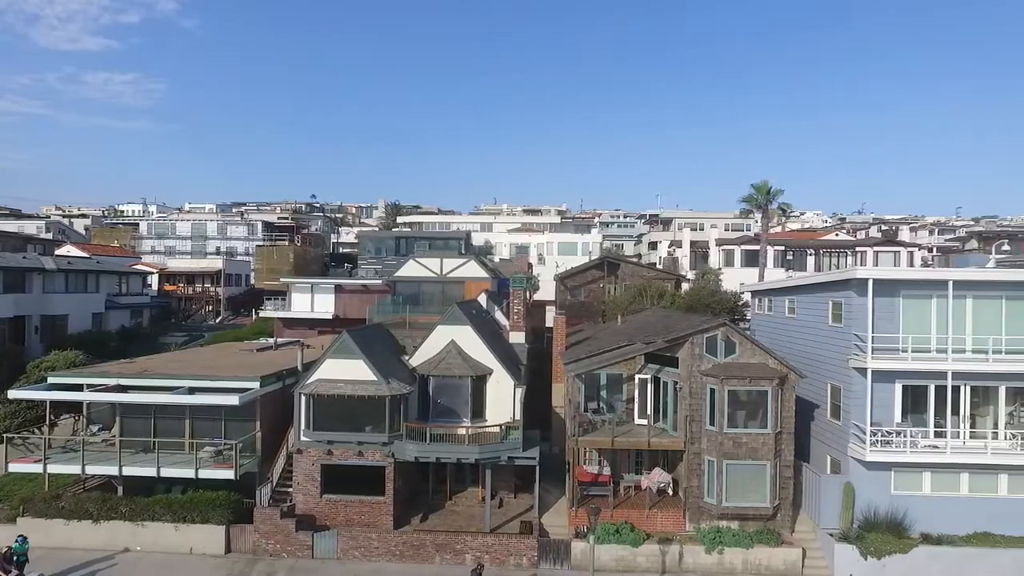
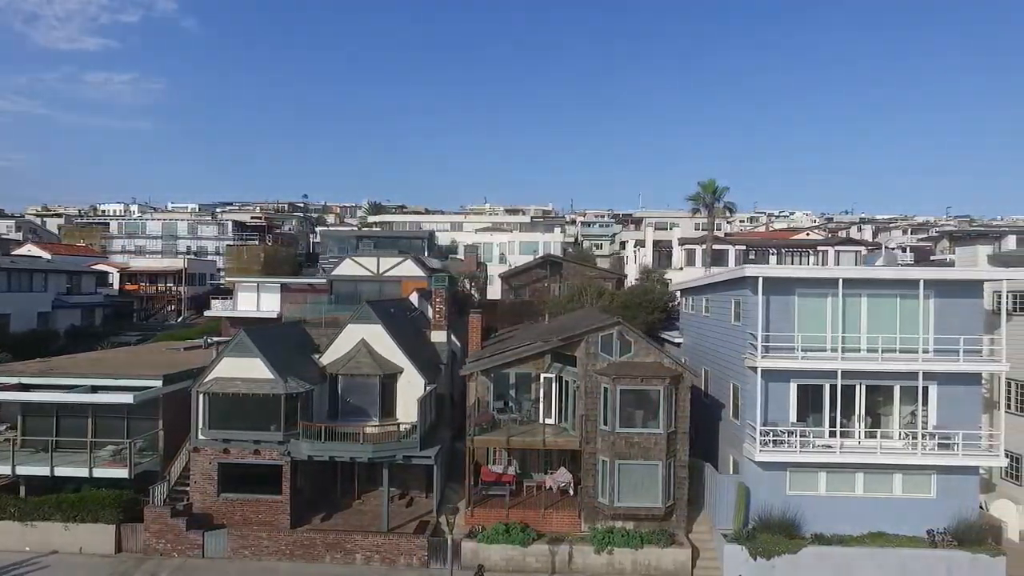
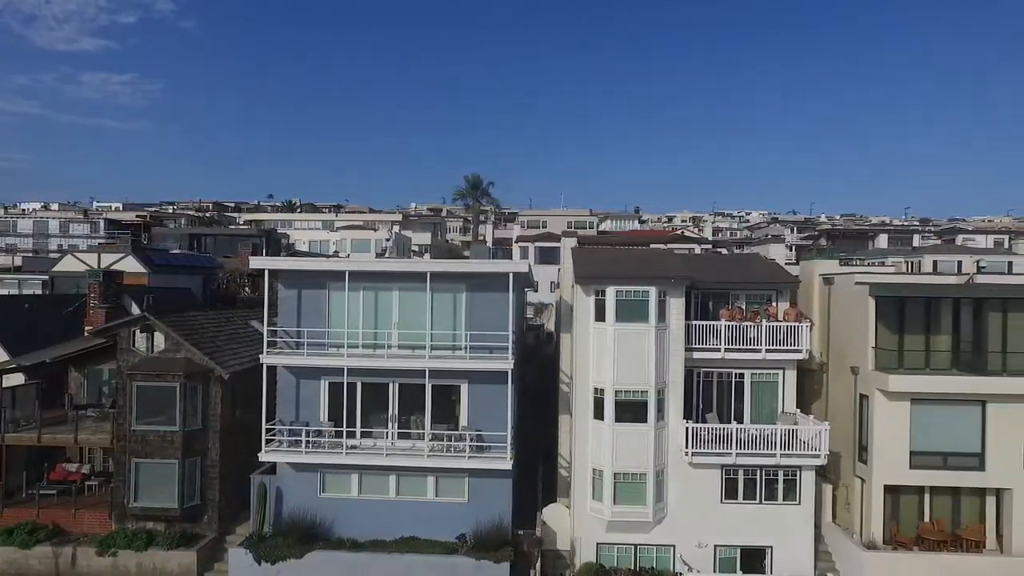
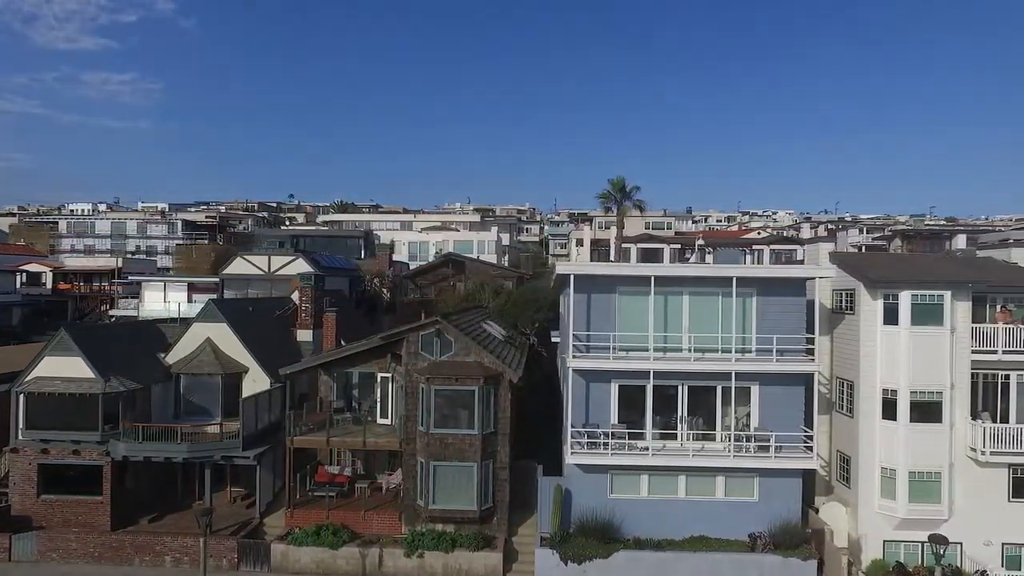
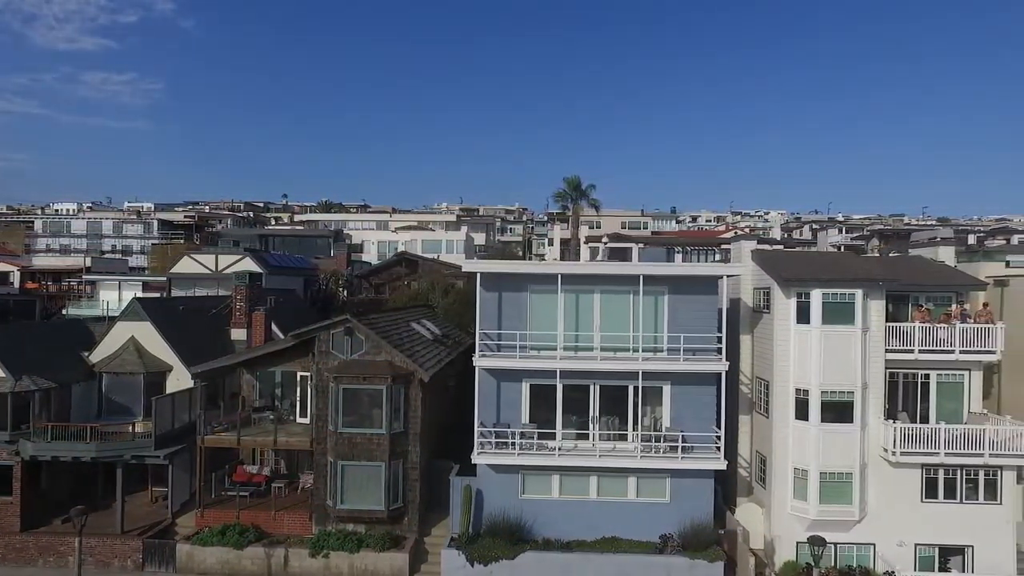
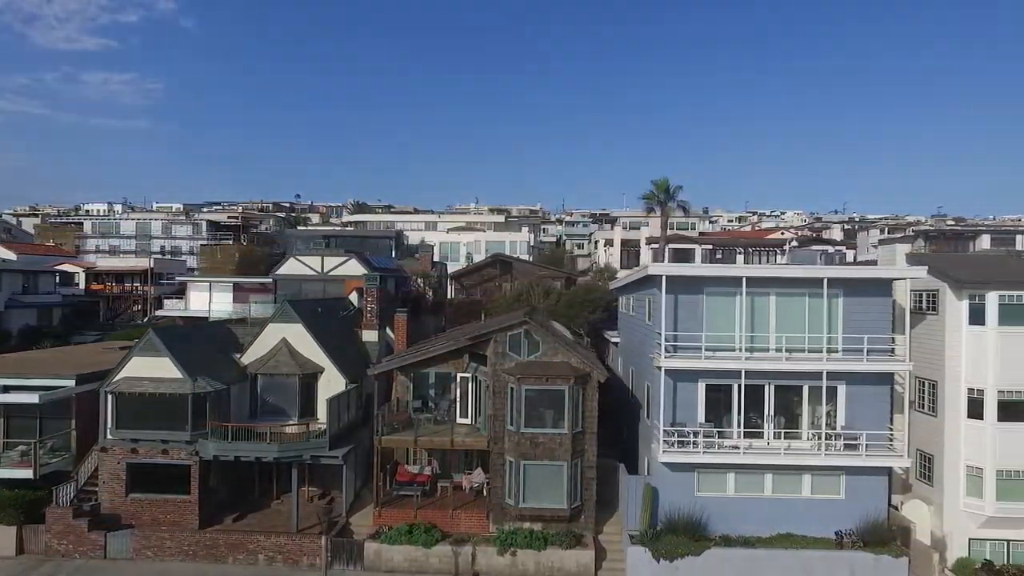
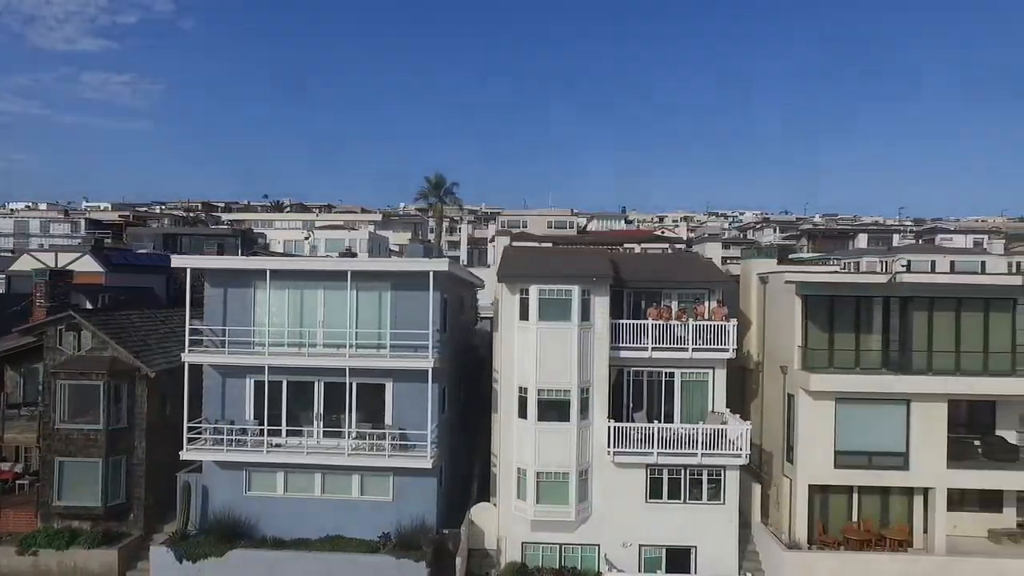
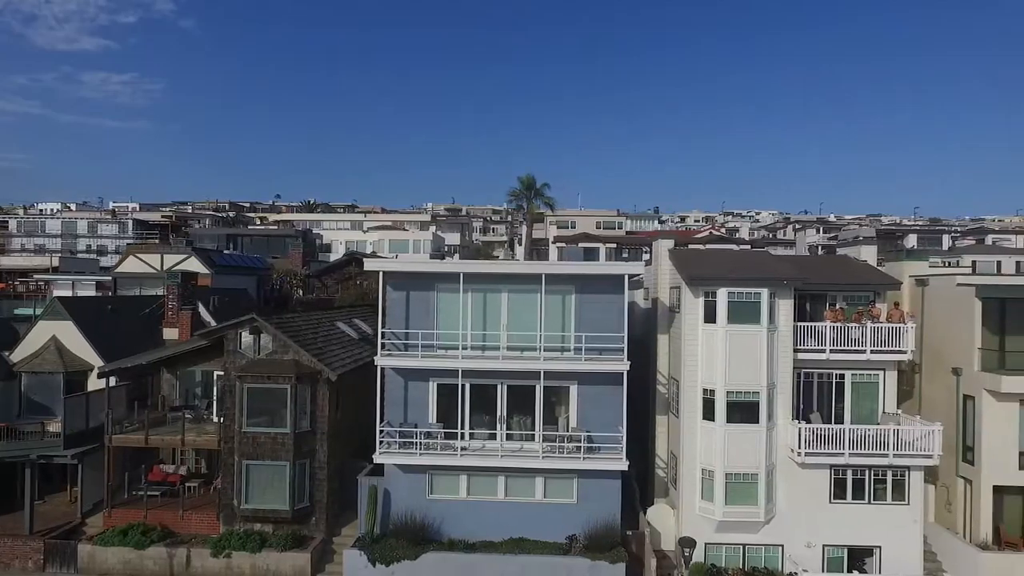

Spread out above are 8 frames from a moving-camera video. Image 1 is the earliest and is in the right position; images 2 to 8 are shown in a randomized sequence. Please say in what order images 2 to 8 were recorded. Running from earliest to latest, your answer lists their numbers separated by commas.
2, 6, 4, 5, 8, 3, 7
